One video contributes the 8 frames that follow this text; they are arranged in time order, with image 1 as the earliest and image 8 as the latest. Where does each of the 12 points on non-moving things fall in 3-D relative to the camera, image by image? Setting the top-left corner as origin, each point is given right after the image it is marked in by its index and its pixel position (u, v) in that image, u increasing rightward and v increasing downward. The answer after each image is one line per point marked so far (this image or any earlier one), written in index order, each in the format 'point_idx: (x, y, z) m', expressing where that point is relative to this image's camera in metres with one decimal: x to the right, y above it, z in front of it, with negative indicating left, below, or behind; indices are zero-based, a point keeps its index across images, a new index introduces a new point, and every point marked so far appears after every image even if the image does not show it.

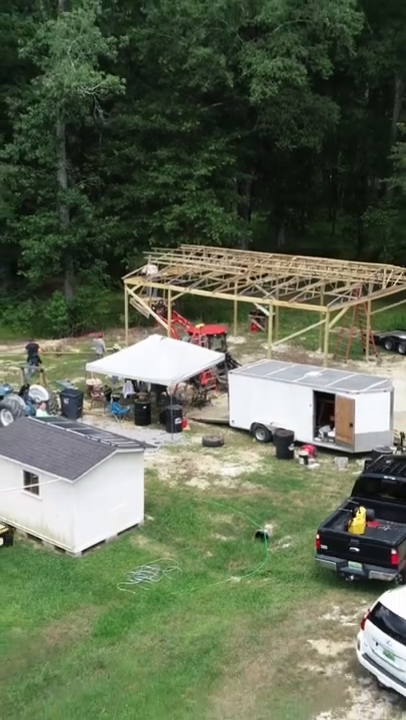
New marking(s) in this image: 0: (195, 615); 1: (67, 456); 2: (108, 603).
0: (-0.1, -4.3, +12.5) m
1: (-2.7, -1.9, +14.4) m
2: (-1.7, -4.3, +12.9) m
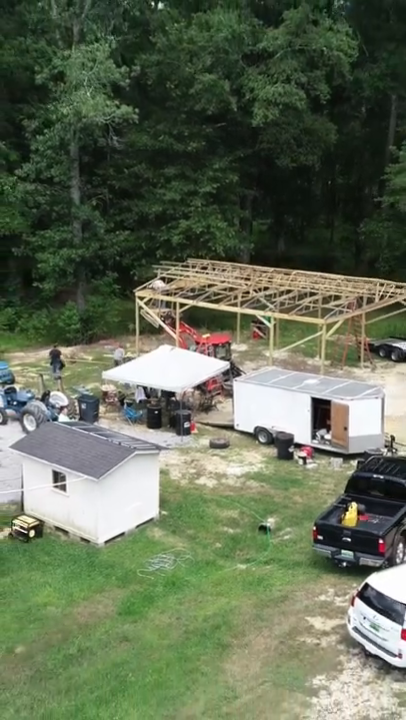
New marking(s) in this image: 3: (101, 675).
0: (+0.1, -4.6, +14.2) m
1: (-2.5, -2.1, +16.2) m
2: (-1.5, -4.5, +14.6) m
3: (-1.7, -5.2, +11.9) m
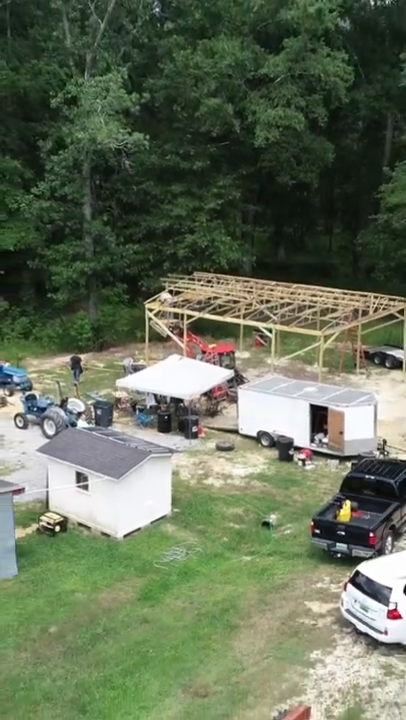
0: (+0.3, -4.9, +16.0) m
1: (-2.3, -2.4, +17.9) m
2: (-1.3, -4.8, +16.4) m
3: (-1.5, -5.5, +13.7) m
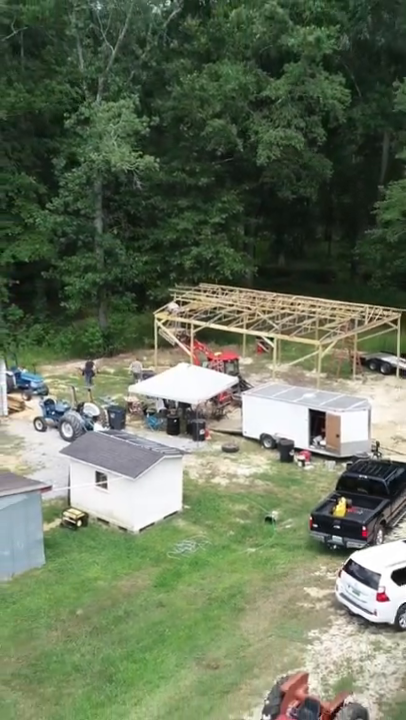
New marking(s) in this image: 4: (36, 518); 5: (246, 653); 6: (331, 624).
0: (+0.5, -5.2, +17.8) m
1: (-2.0, -2.7, +19.7) m
2: (-1.0, -5.1, +18.2) m
3: (-1.2, -5.7, +15.4) m
4: (-4.1, -3.9, +17.9) m
5: (+0.9, -5.8, +14.5) m
6: (+2.7, -5.6, +15.4) m
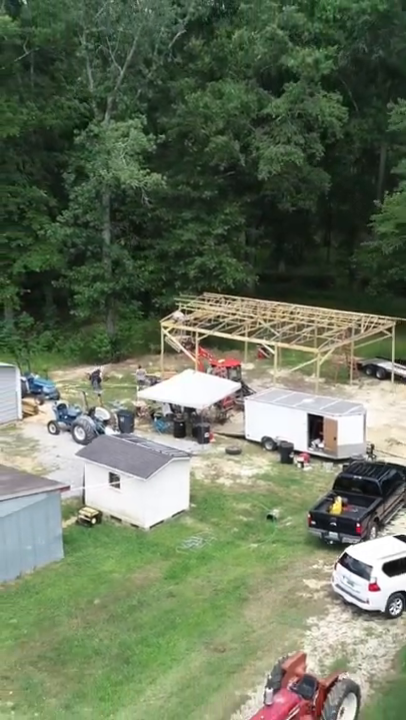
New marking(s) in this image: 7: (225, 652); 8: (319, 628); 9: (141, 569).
0: (+0.7, -5.4, +19.2) m
1: (-1.9, -3.0, +21.2) m
2: (-0.8, -5.4, +19.6) m
3: (-1.1, -6.0, +16.9) m
4: (-3.9, -4.1, +19.3) m
5: (+1.0, -6.1, +15.9) m
6: (+2.9, -5.8, +16.9) m
7: (+0.5, -6.2, +15.5) m
8: (+2.6, -6.0, +16.2) m
9: (-1.6, -5.5, +19.1) m
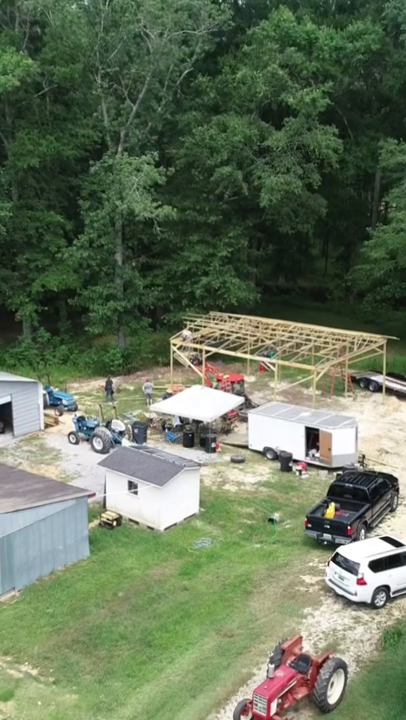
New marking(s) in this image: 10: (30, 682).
0: (+1.0, -6.1, +21.9) m
1: (-1.6, -3.6, +23.8) m
2: (-0.6, -6.0, +22.3) m
3: (-0.8, -6.7, +19.6) m
4: (-3.7, -4.8, +22.0) m
5: (+1.3, -6.8, +18.6) m
6: (+3.2, -6.5, +19.5) m
7: (+0.7, -6.9, +18.1) m
8: (+2.9, -6.6, +18.8) m
9: (-1.4, -6.2, +21.8) m
10: (-4.0, -7.3, +16.6) m
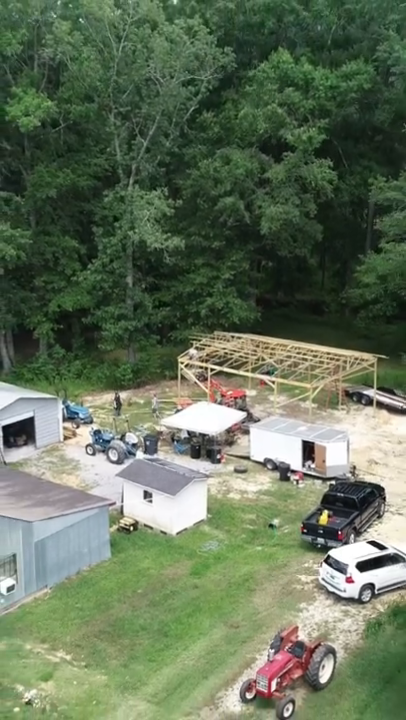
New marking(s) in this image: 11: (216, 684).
0: (+1.3, -6.9, +24.8) m
1: (-1.3, -4.5, +26.7) m
2: (-0.3, -6.9, +25.2) m
3: (-0.5, -7.5, +22.5) m
4: (-3.4, -5.6, +24.9) m
5: (+1.6, -7.6, +21.5) m
6: (+3.5, -7.4, +22.4) m
7: (+1.0, -7.7, +21.0) m
8: (+3.2, -7.5, +21.7) m
9: (-1.1, -7.0, +24.7) m
10: (-3.7, -8.2, +19.5) m
11: (+0.3, -8.3, +18.5) m
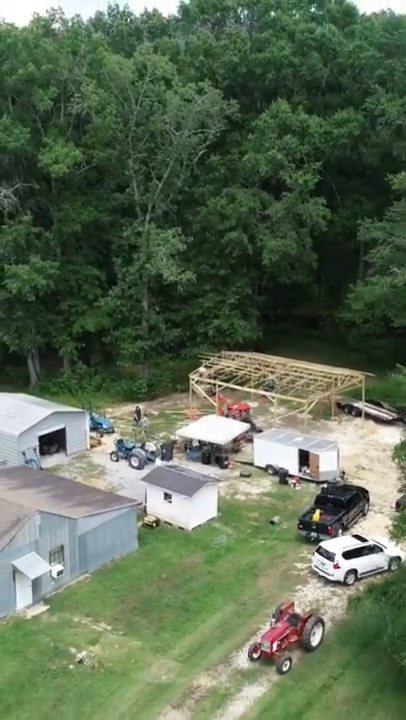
0: (+1.8, -7.9, +29.7) m
1: (-0.8, -5.5, +31.6) m
2: (+0.2, -7.9, +30.0) m
3: (0.0, -8.5, +27.3) m
4: (-2.9, -6.6, +29.7) m
5: (+2.1, -8.6, +26.4) m
6: (+4.0, -8.3, +27.3) m
7: (+1.5, -8.7, +25.9) m
8: (+3.7, -8.5, +26.6) m
9: (-0.6, -8.0, +29.5) m
10: (-3.2, -9.1, +24.3) m
11: (+0.8, -9.2, +23.4) m
